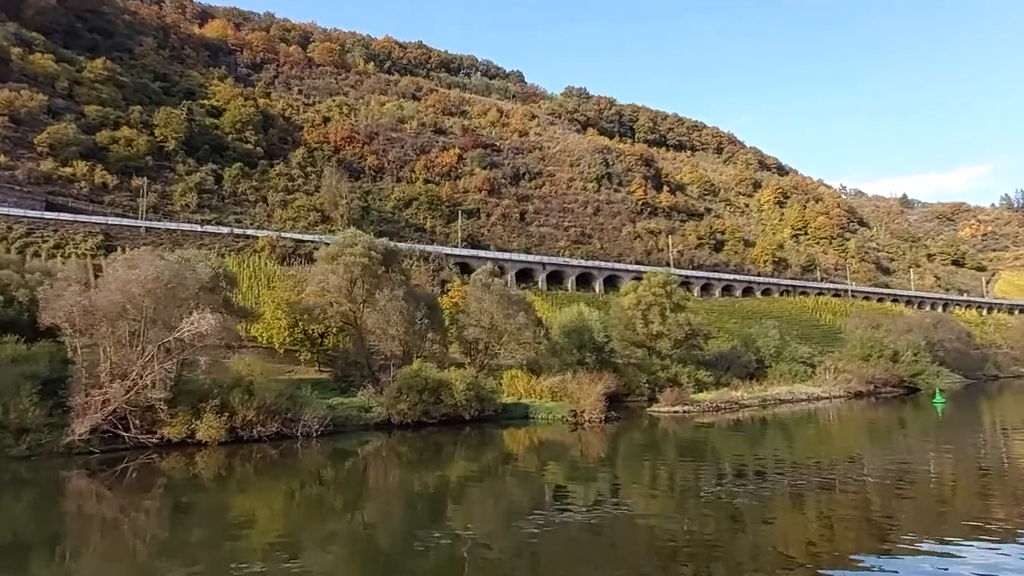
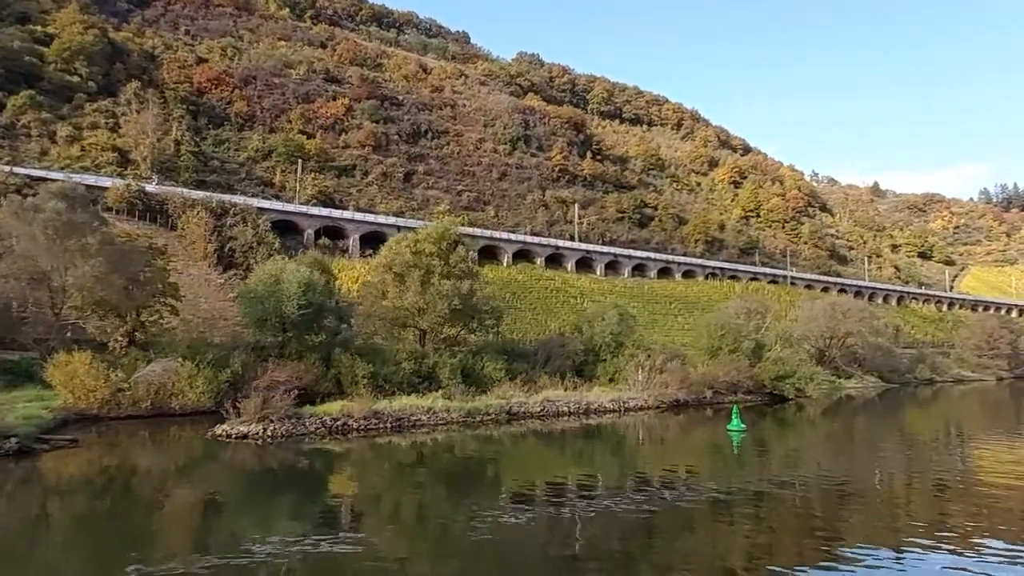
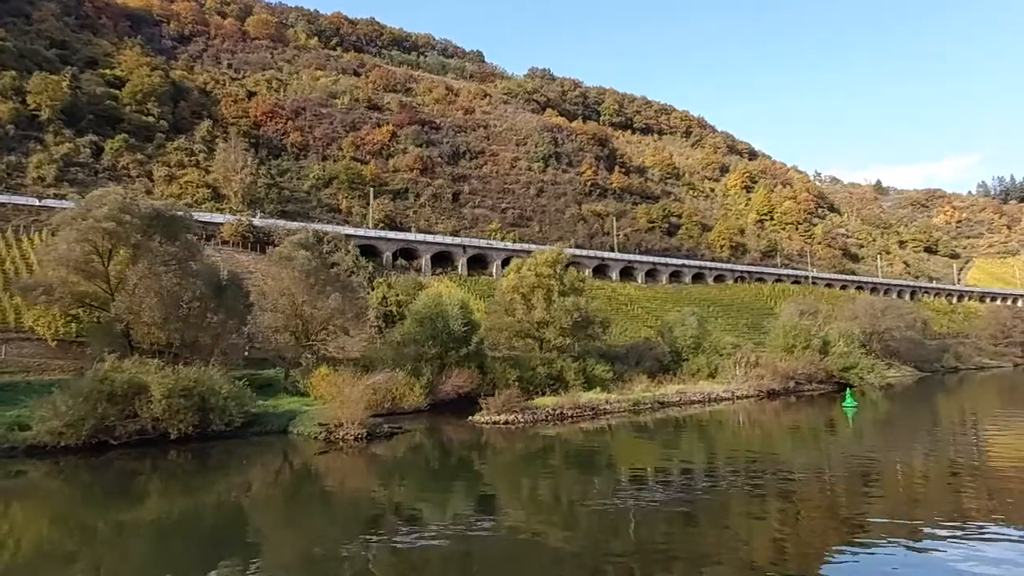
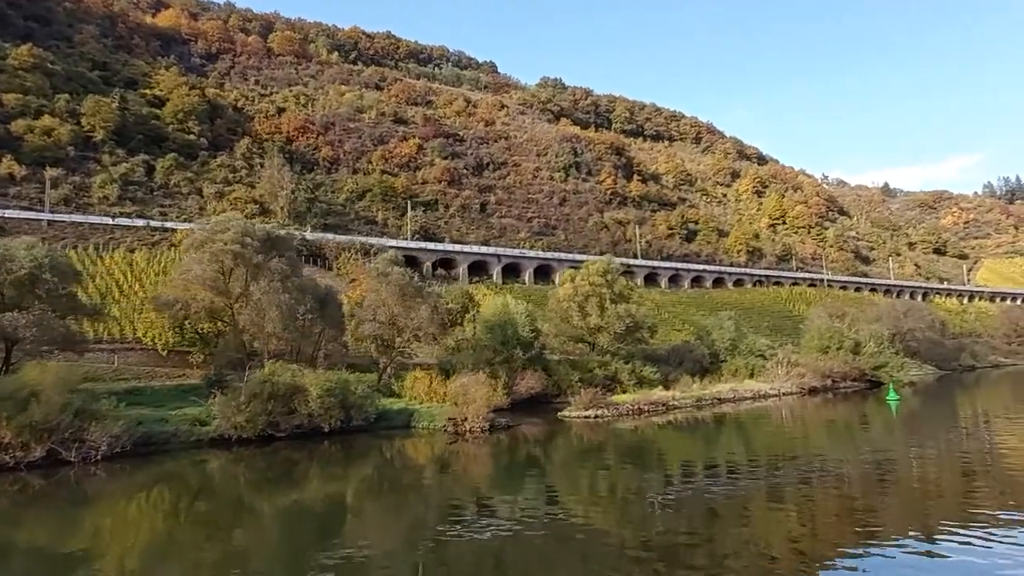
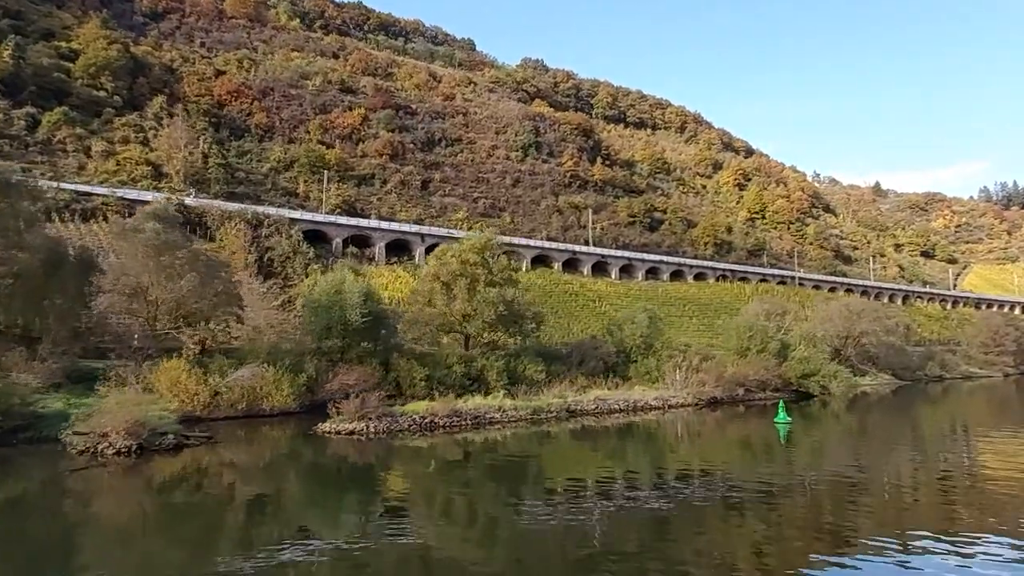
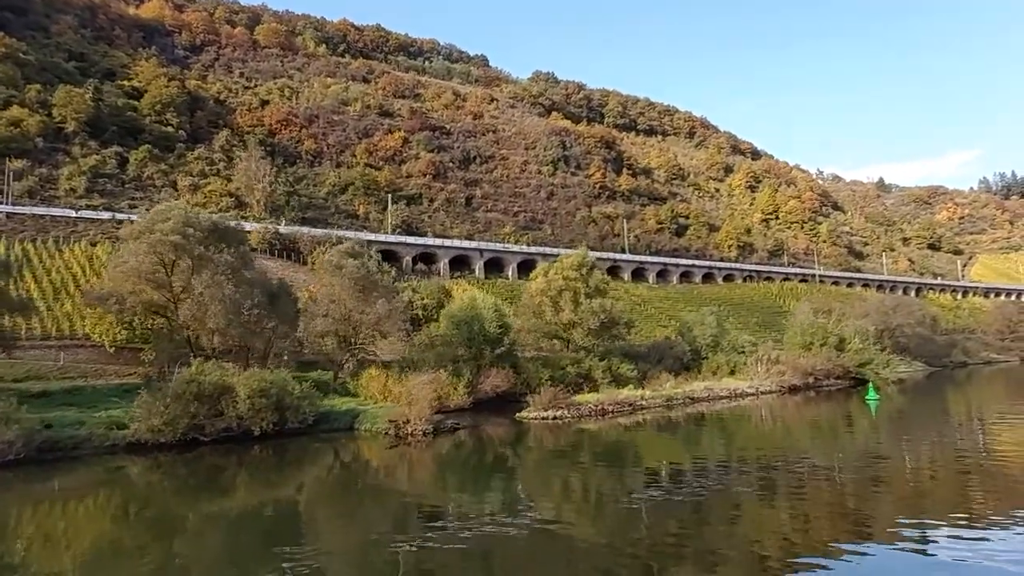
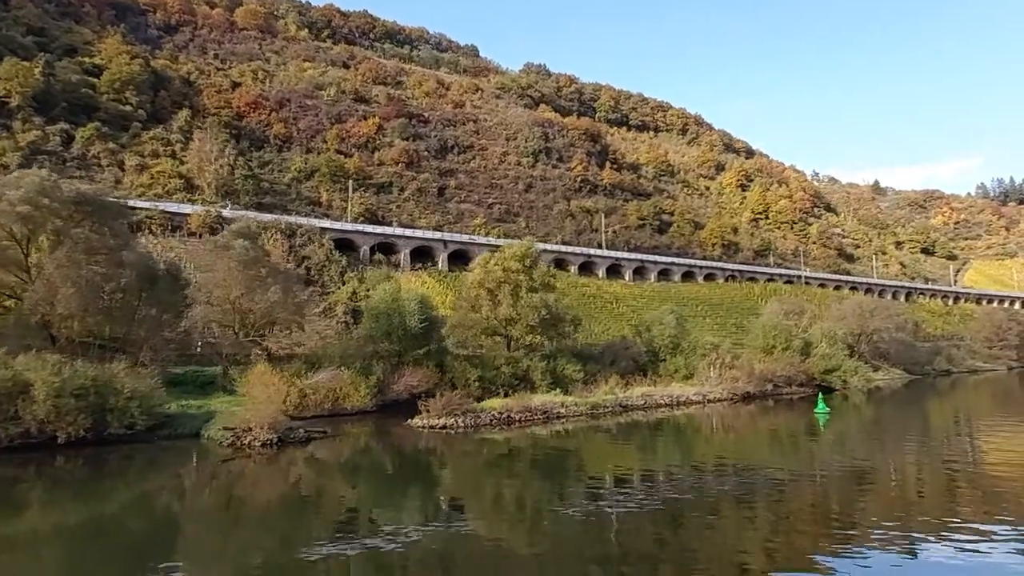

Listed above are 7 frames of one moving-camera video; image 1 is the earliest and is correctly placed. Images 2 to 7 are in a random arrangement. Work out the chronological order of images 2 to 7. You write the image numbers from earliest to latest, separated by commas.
4, 6, 3, 7, 5, 2
